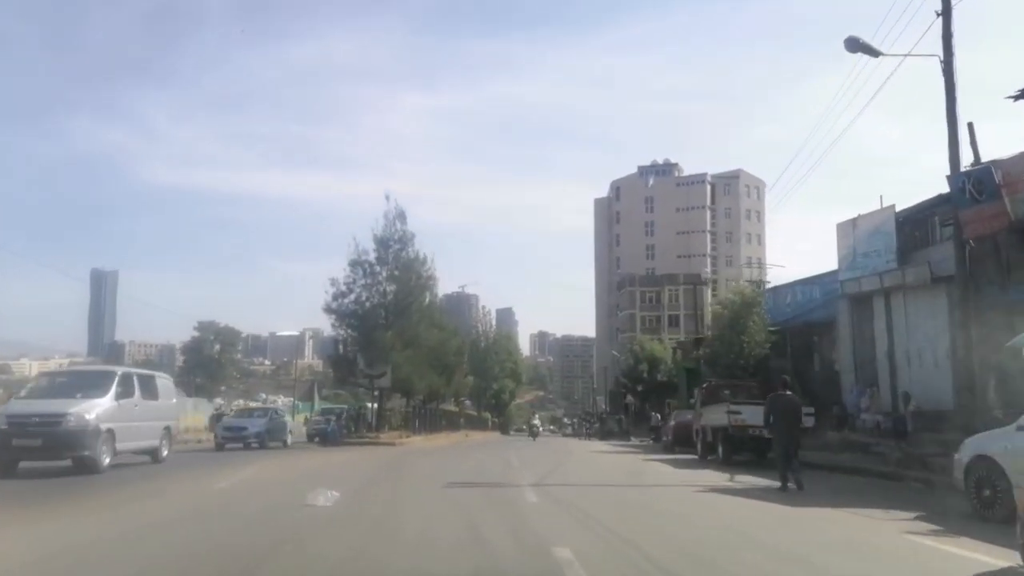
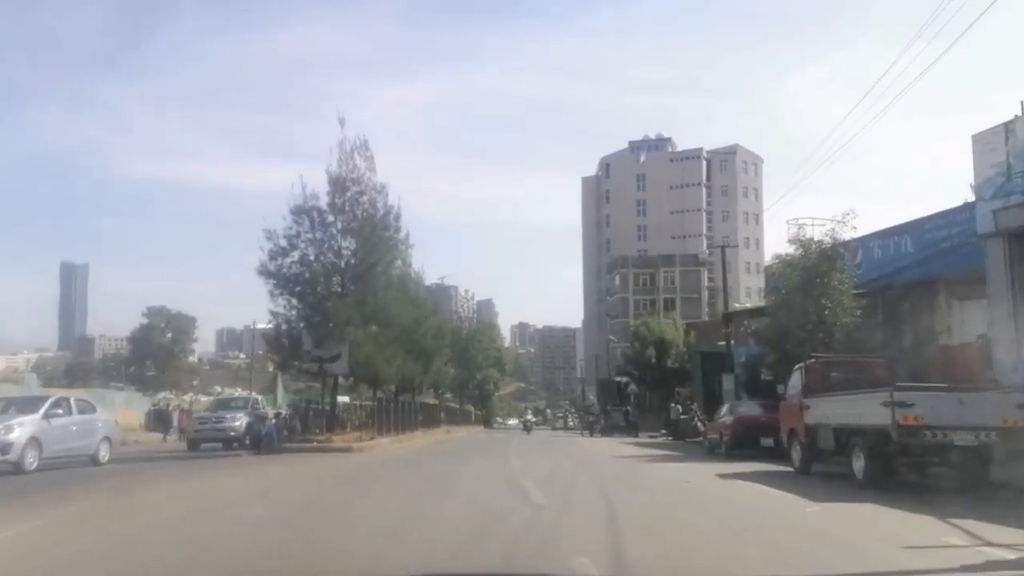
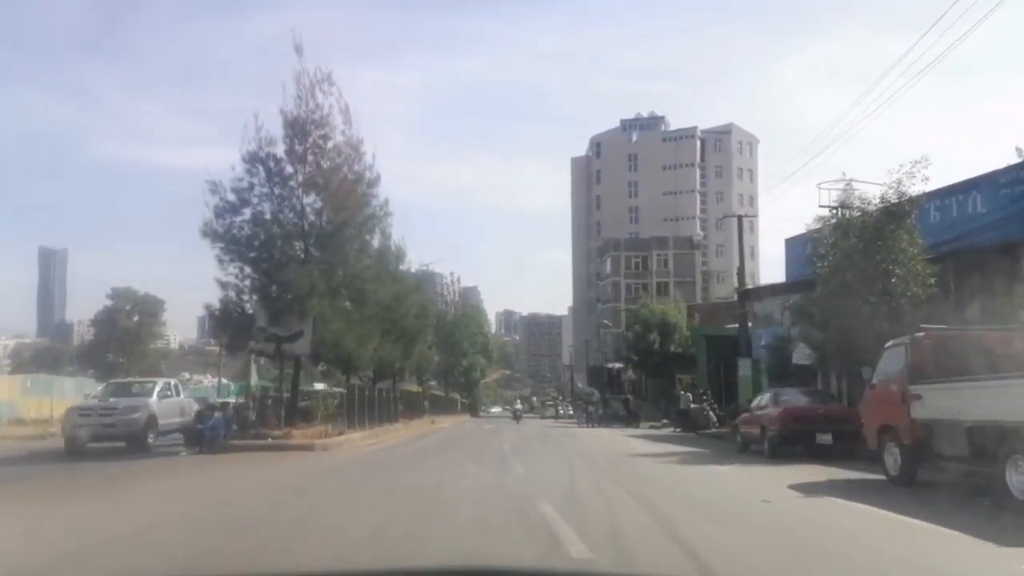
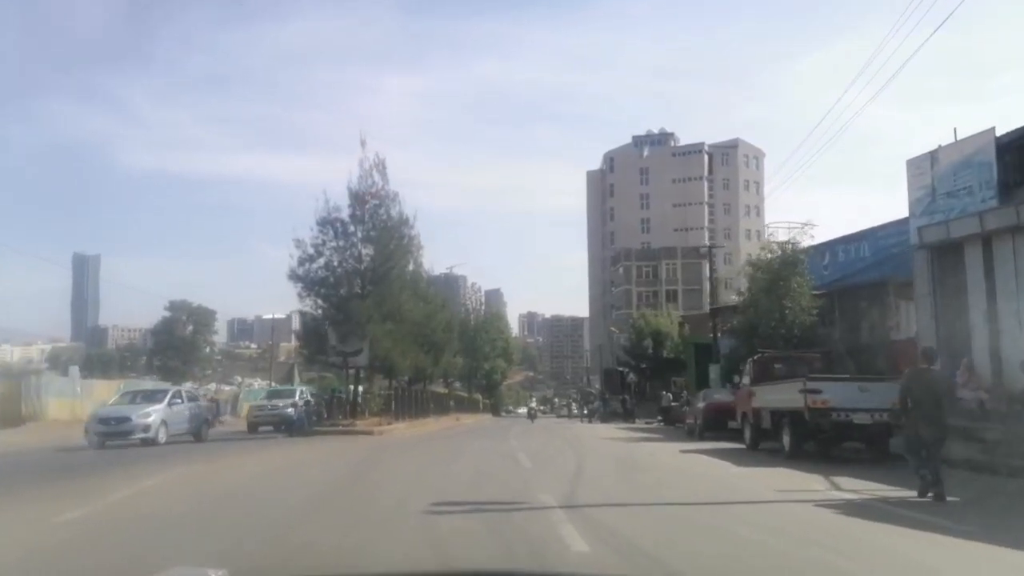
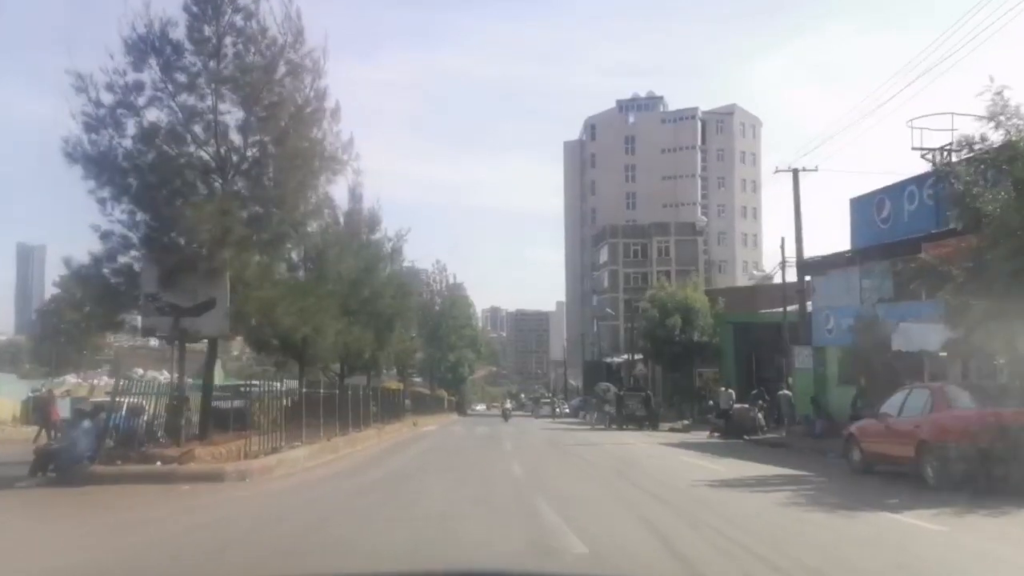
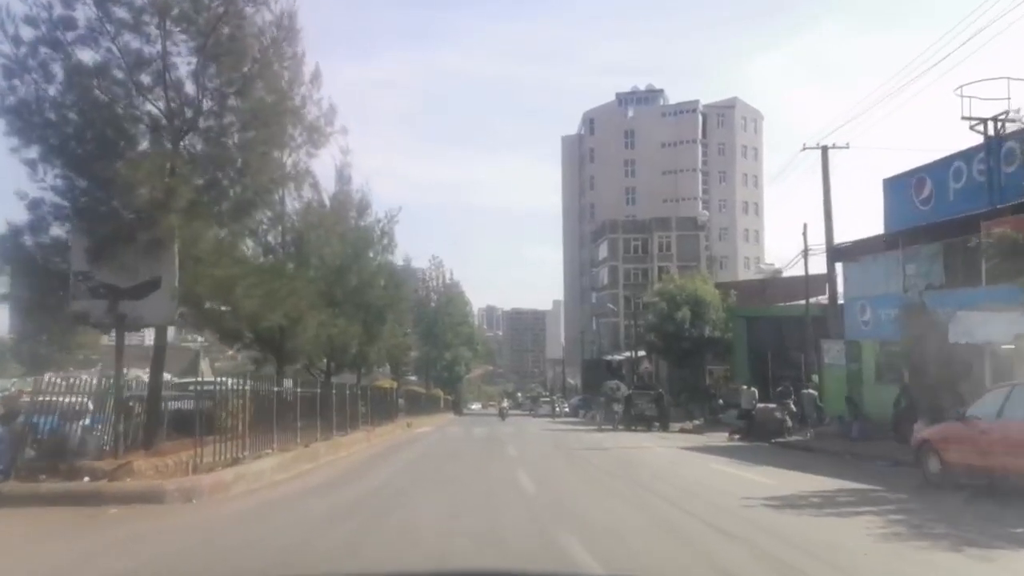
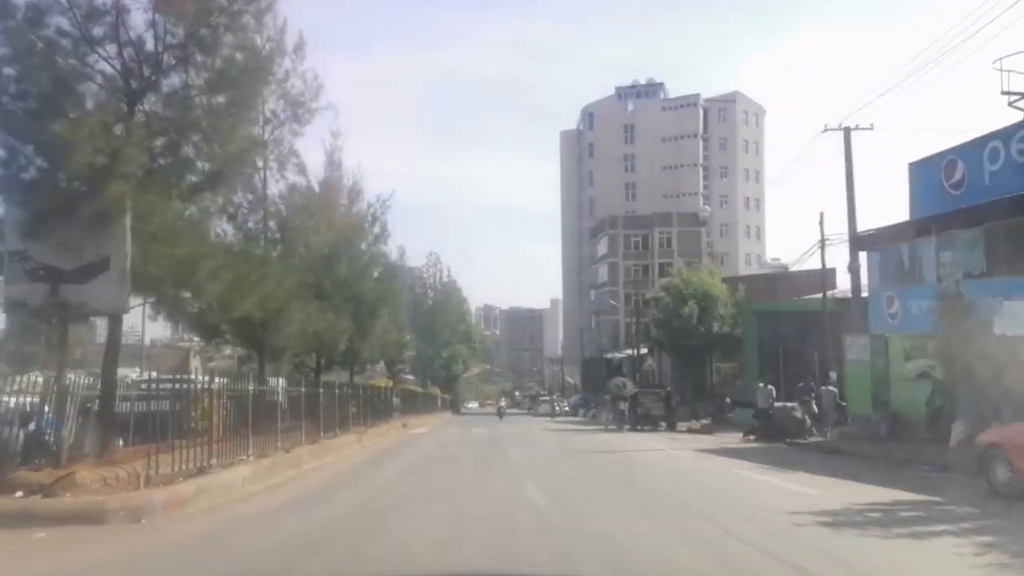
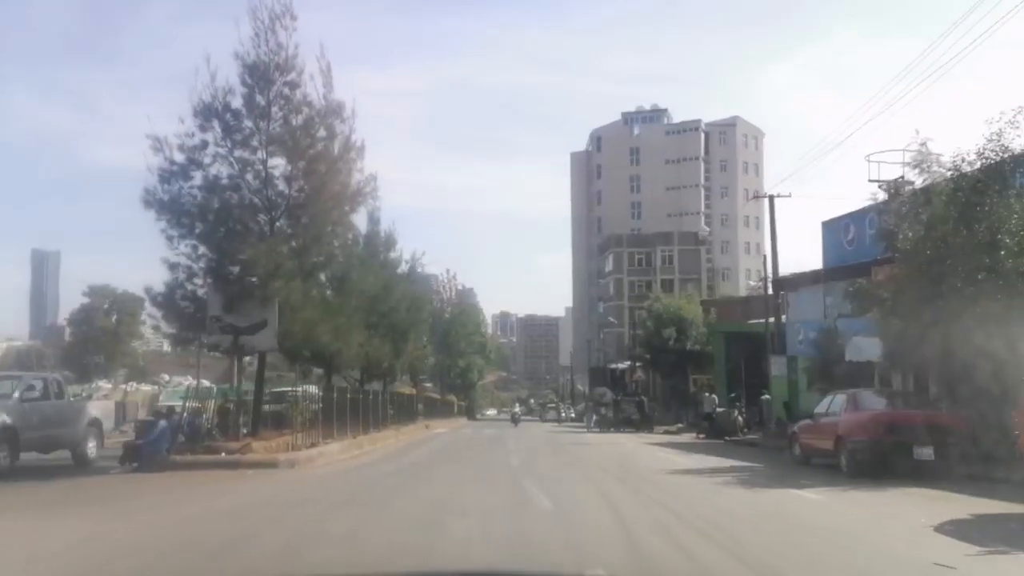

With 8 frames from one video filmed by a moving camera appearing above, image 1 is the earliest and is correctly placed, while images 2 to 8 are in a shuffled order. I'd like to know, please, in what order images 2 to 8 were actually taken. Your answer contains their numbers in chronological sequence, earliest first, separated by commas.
4, 2, 3, 8, 5, 6, 7
